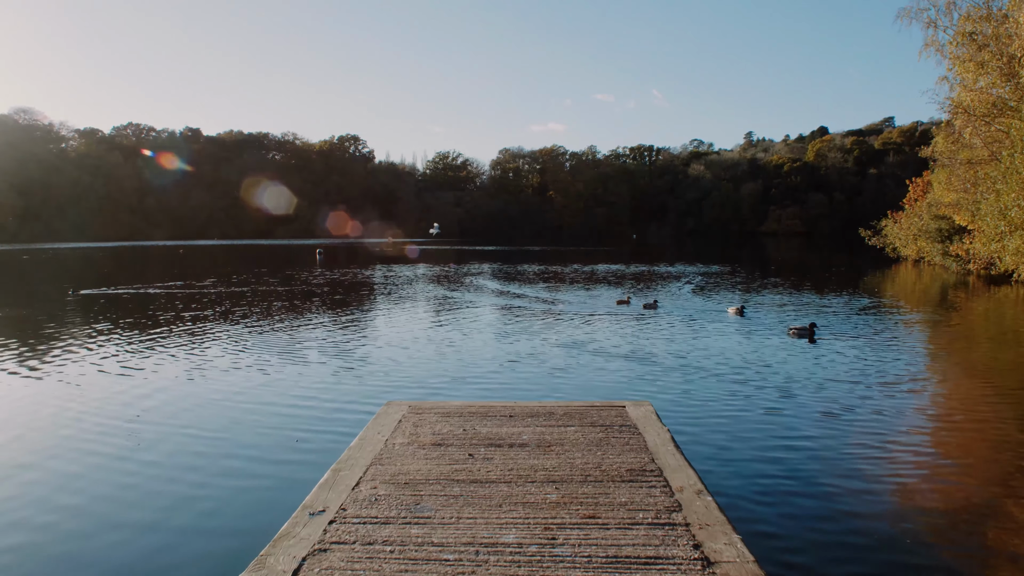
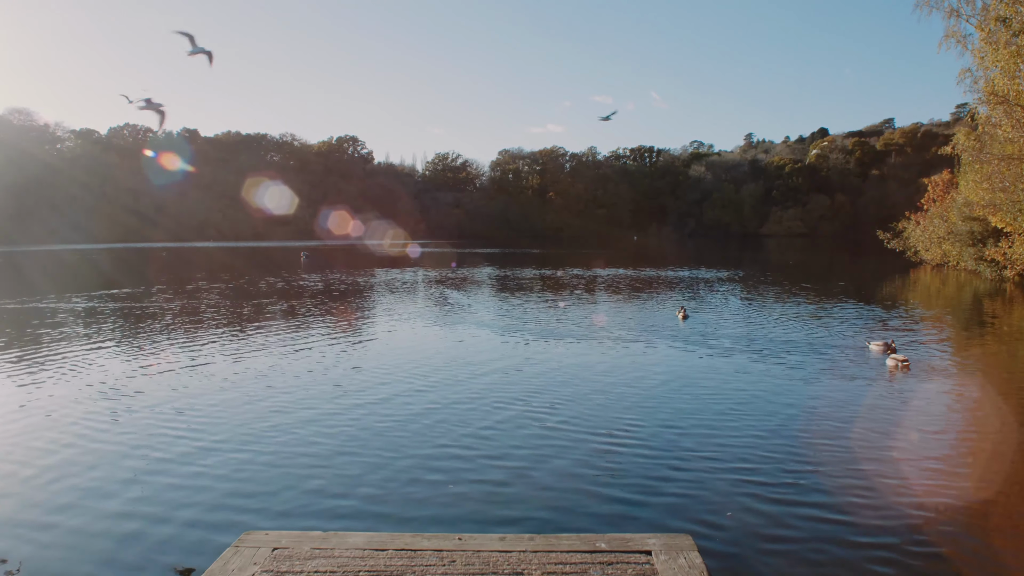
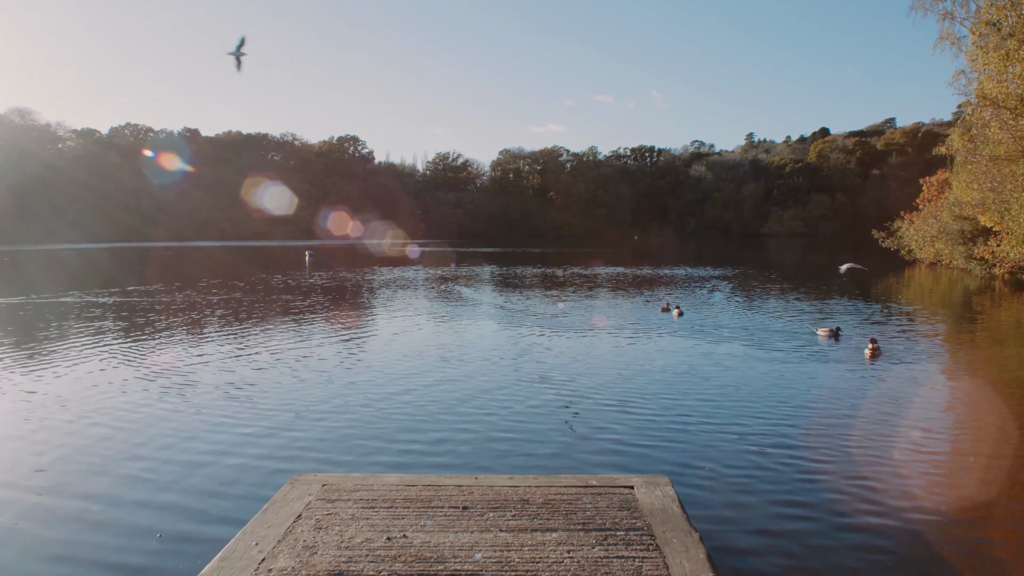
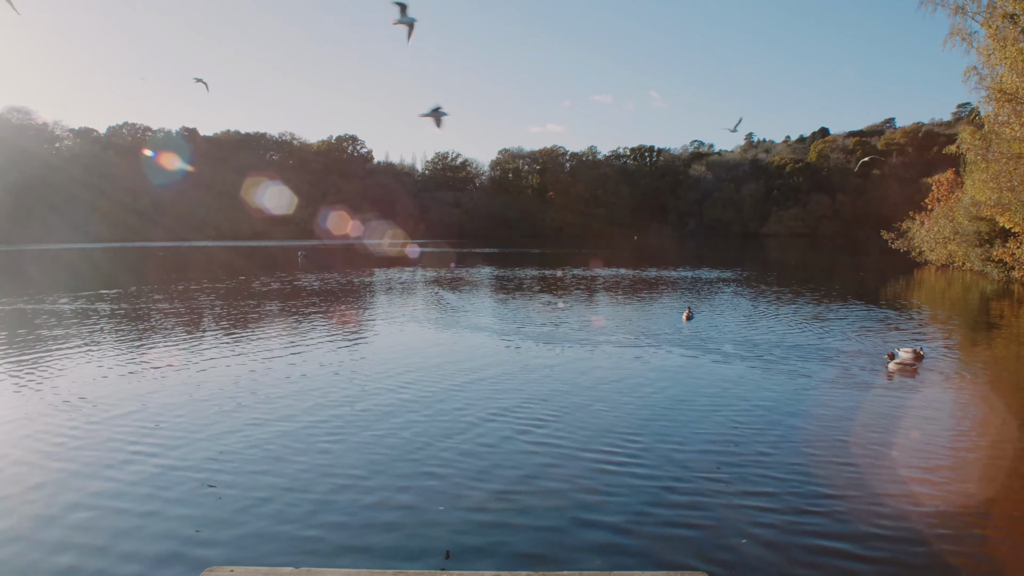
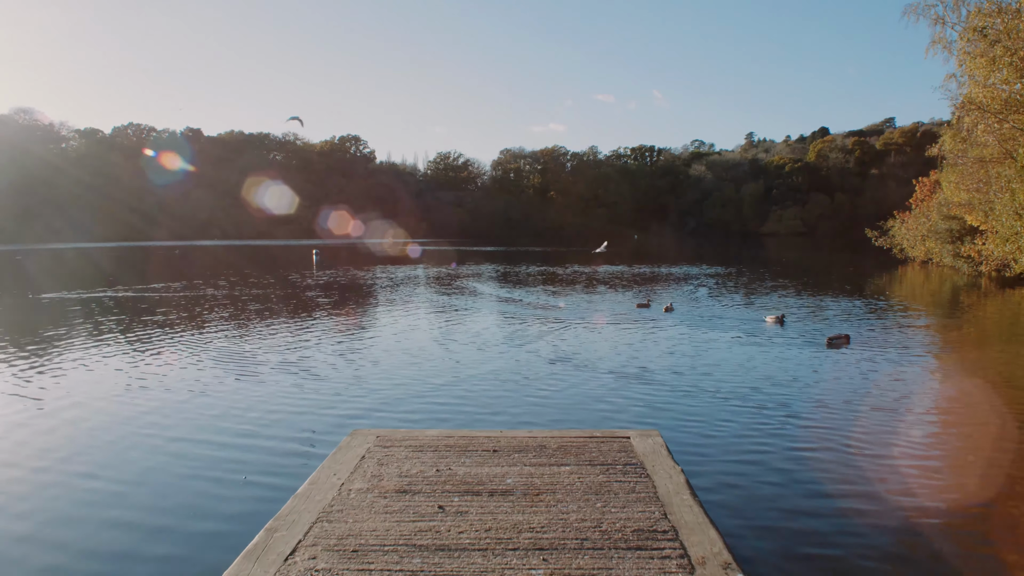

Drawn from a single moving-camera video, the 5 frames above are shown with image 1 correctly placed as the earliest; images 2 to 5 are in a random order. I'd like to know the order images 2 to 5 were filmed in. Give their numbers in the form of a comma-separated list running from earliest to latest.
5, 3, 2, 4
